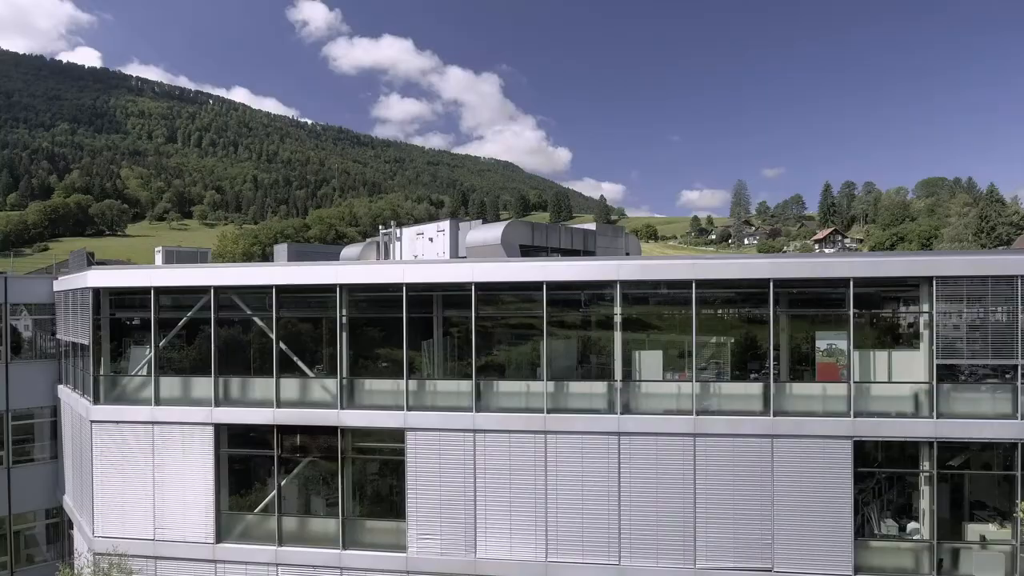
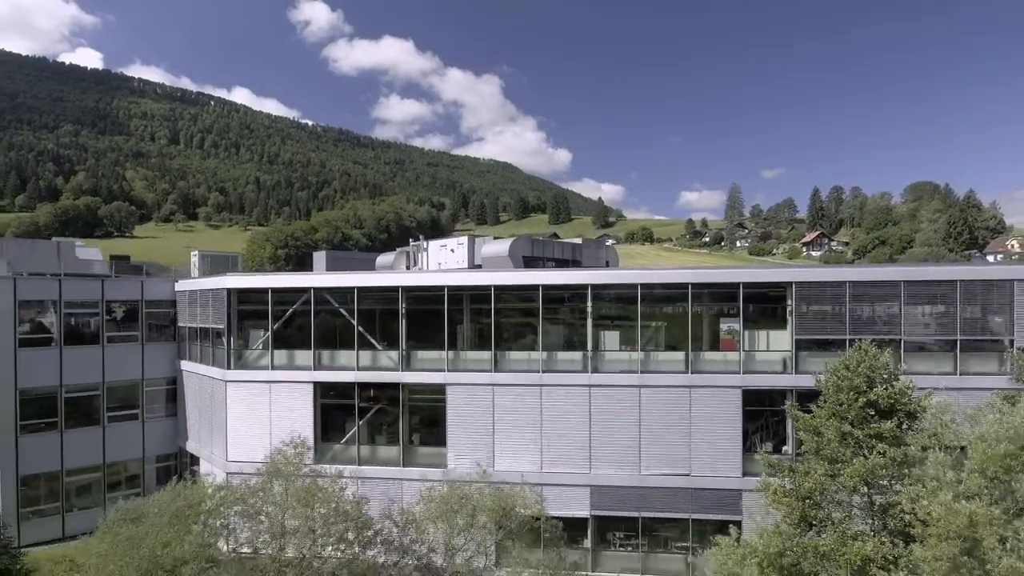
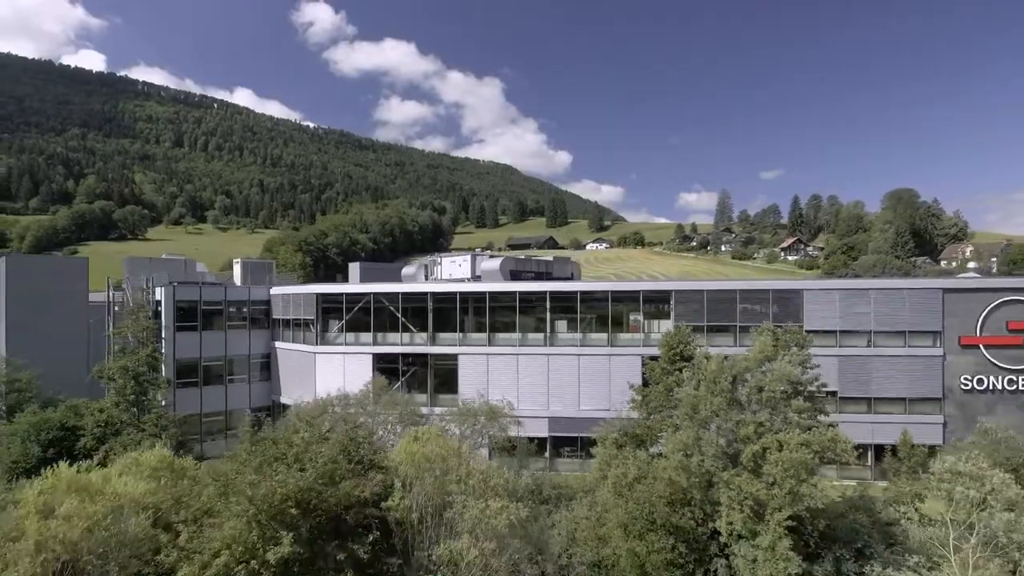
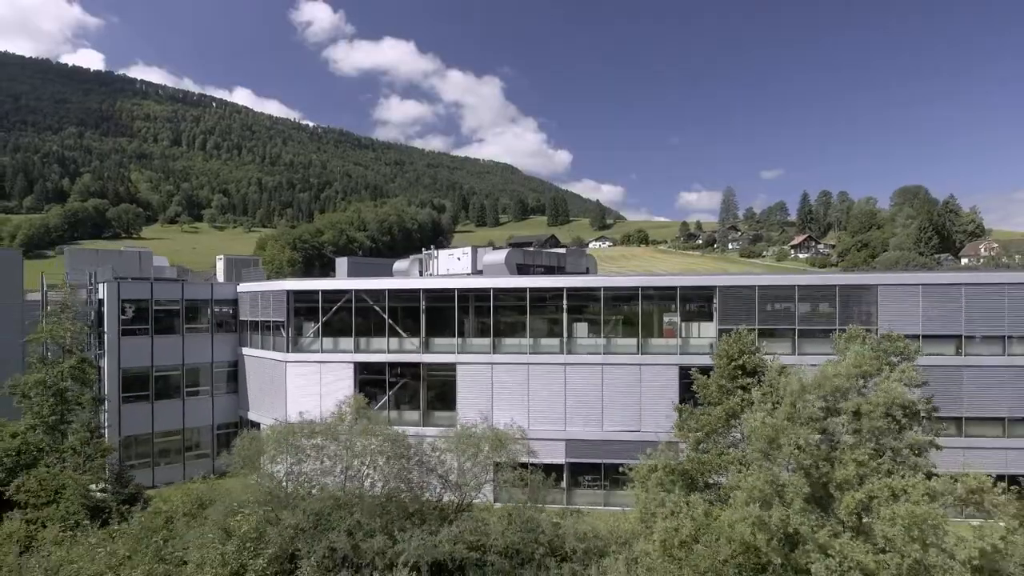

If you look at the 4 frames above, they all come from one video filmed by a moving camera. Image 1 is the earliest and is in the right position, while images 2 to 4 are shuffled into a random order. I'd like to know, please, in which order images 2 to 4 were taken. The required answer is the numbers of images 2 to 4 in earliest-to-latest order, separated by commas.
2, 4, 3
